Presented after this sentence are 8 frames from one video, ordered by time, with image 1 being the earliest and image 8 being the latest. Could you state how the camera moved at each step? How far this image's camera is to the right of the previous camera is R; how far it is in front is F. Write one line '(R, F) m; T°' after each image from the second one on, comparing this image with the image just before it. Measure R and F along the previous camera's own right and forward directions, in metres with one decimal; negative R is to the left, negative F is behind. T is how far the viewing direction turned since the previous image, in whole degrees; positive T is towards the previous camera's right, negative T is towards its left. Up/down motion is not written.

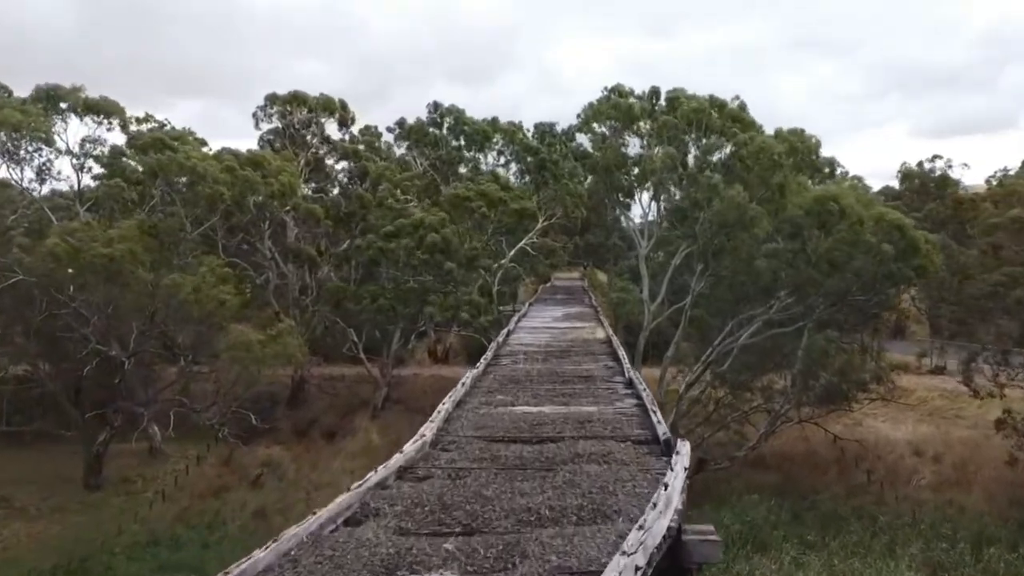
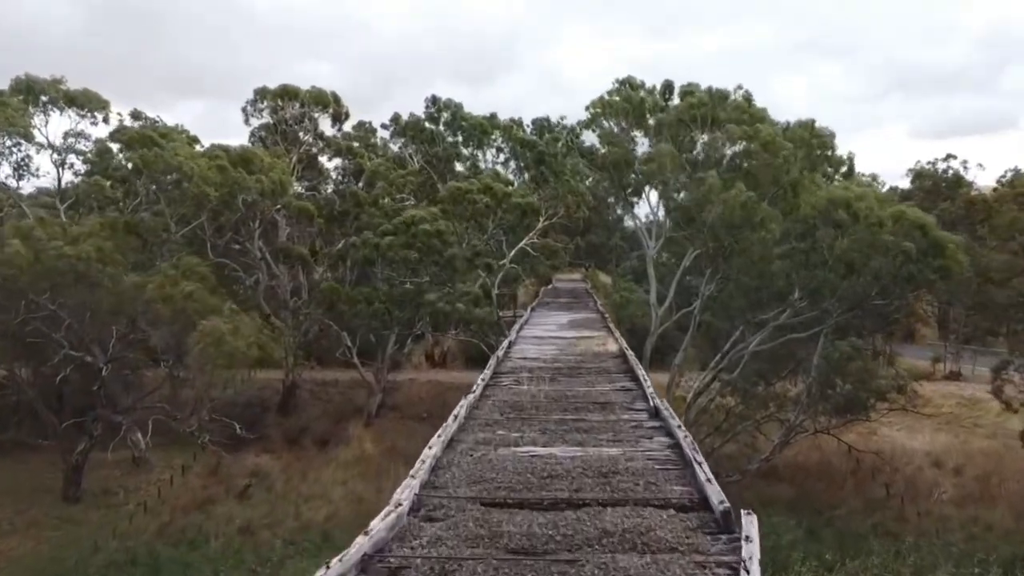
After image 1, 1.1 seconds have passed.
(0.0, +0.8) m; 0°
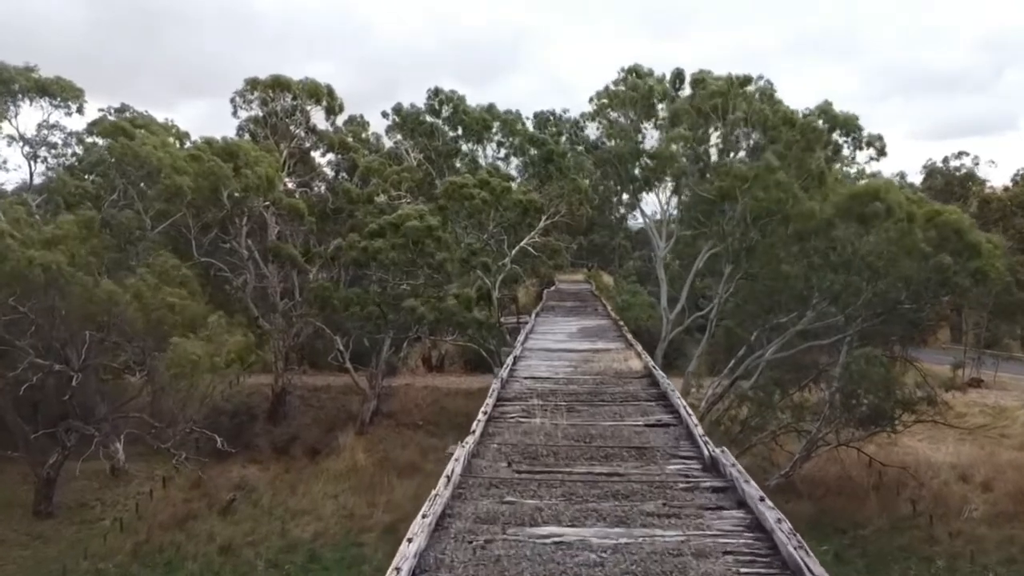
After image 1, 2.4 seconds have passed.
(0.0, +0.9) m; 0°
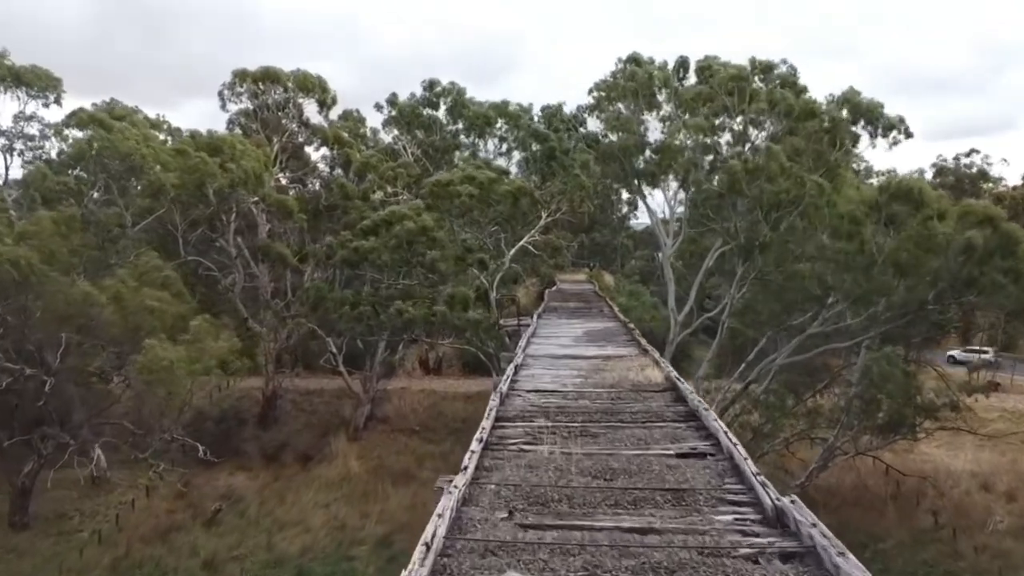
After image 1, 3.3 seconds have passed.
(0.0, +0.7) m; 0°
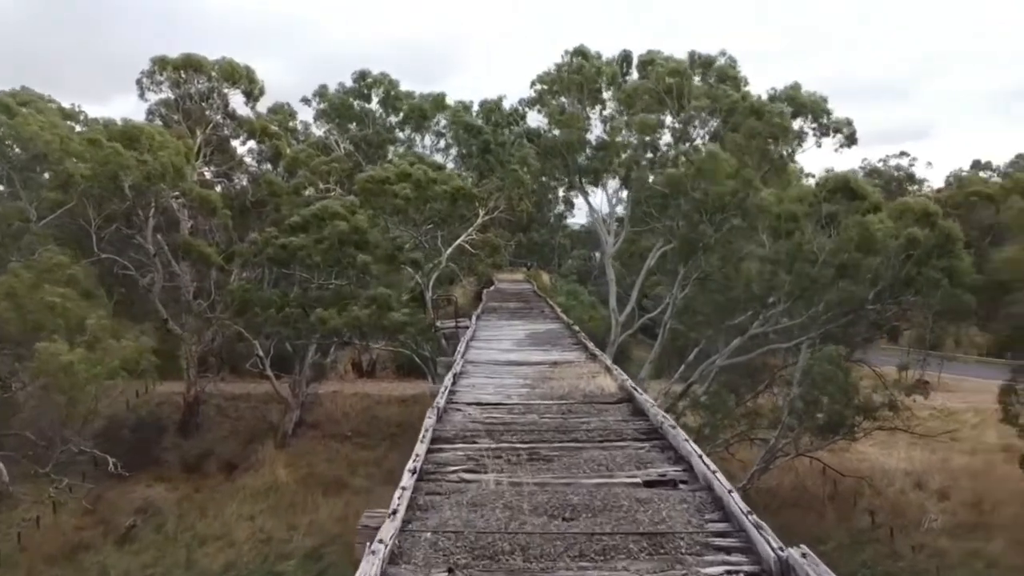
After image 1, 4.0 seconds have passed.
(0.0, +0.5) m; +4°
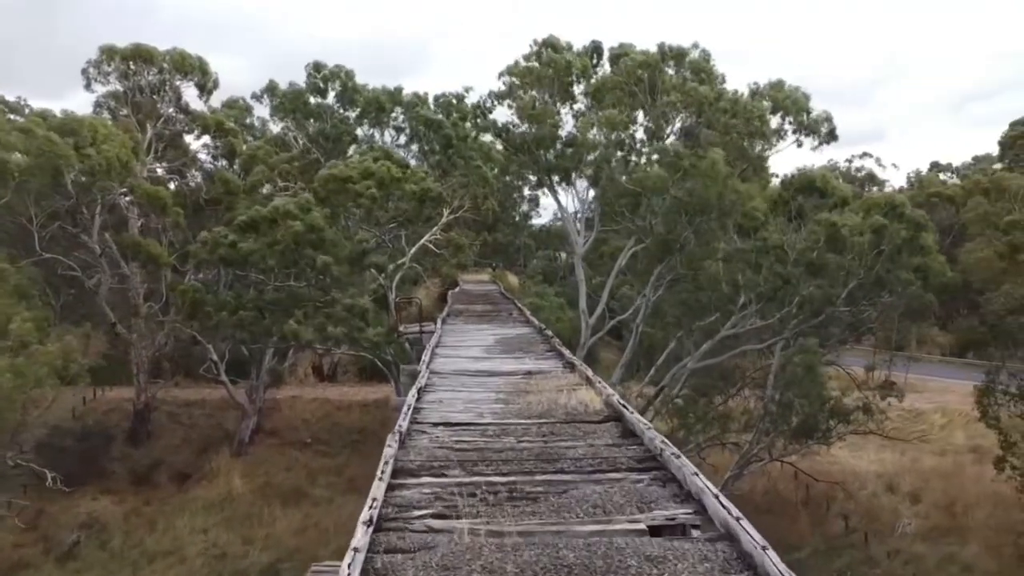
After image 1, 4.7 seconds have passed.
(0.0, +0.5) m; +3°
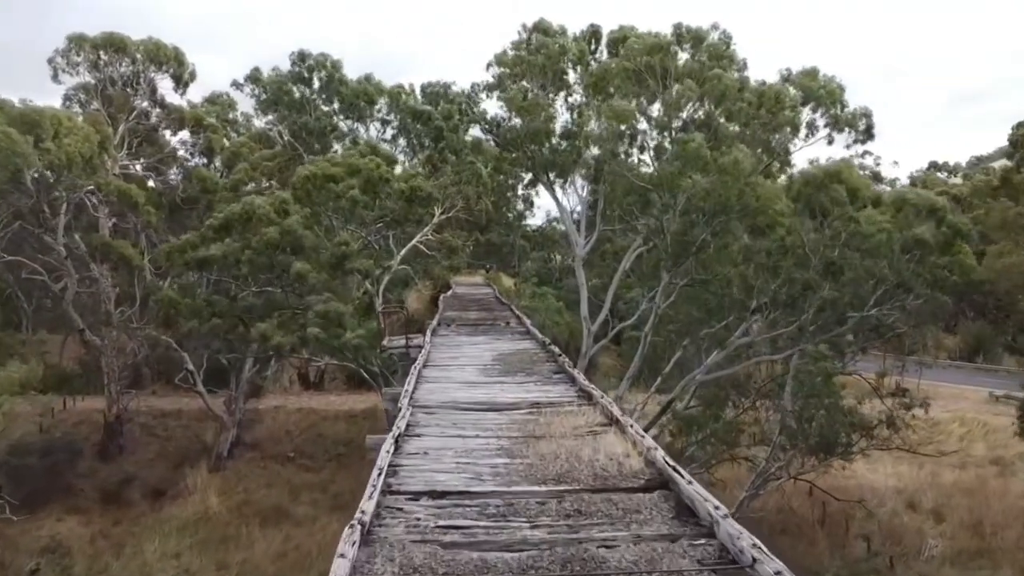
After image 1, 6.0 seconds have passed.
(-0.1, +0.9) m; +1°
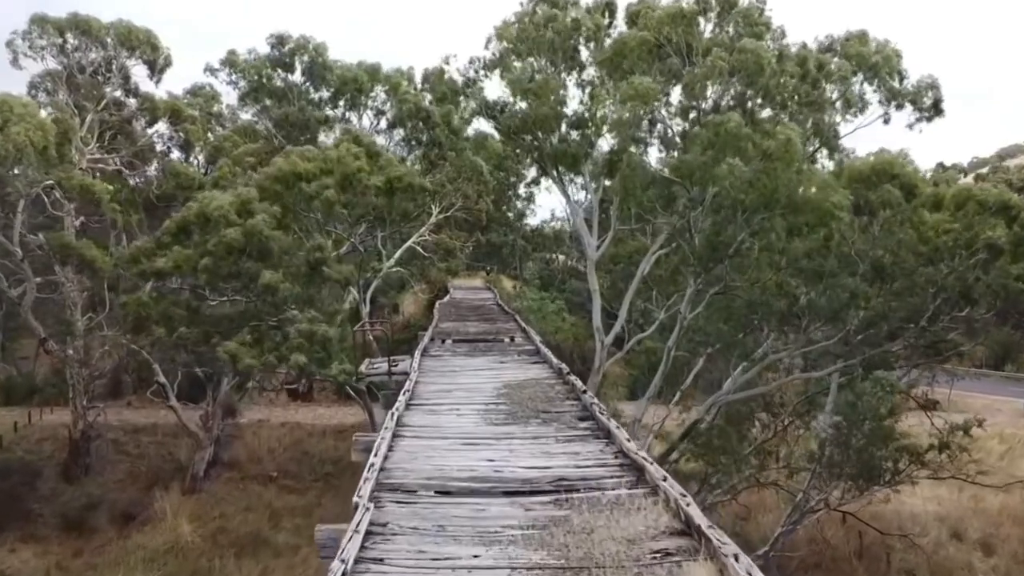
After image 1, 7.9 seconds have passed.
(-0.1, +1.3) m; 0°
